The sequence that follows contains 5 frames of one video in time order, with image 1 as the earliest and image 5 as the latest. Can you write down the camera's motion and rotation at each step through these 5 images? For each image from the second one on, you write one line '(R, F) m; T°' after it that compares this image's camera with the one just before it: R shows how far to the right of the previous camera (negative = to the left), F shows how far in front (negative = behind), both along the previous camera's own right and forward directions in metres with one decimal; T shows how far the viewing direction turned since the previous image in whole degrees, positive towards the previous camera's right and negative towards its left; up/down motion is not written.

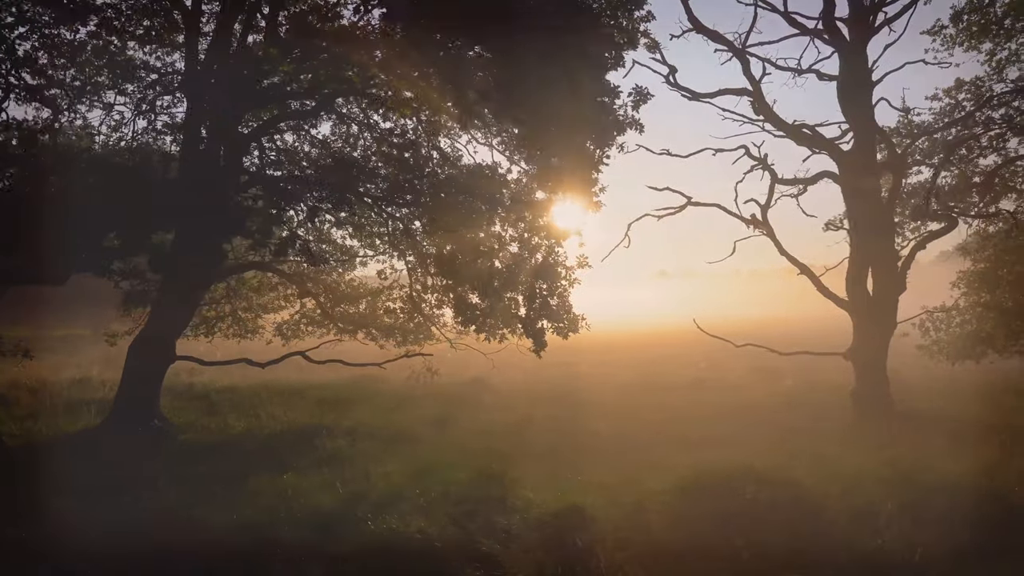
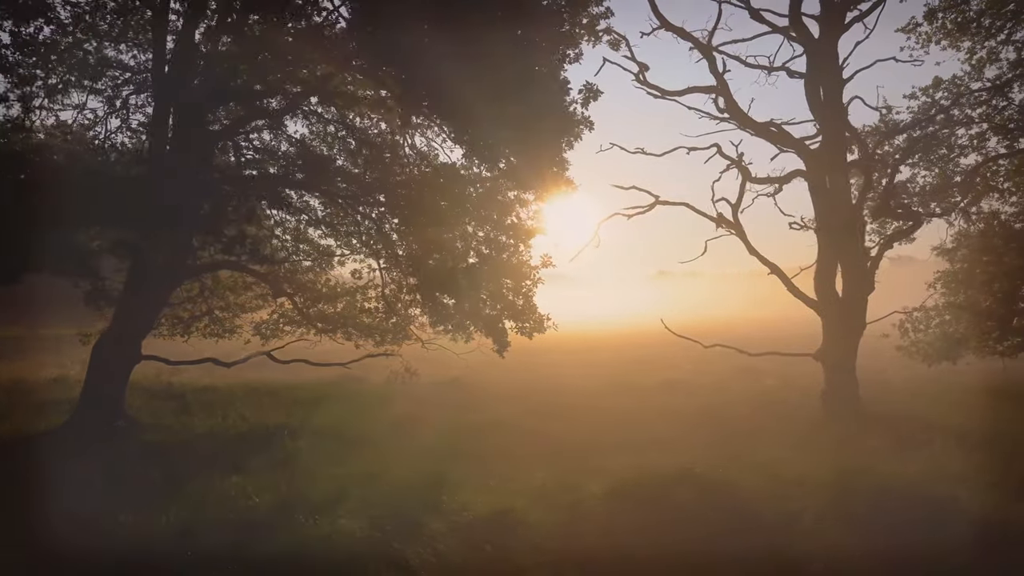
(+0.6, +0.1) m; 0°
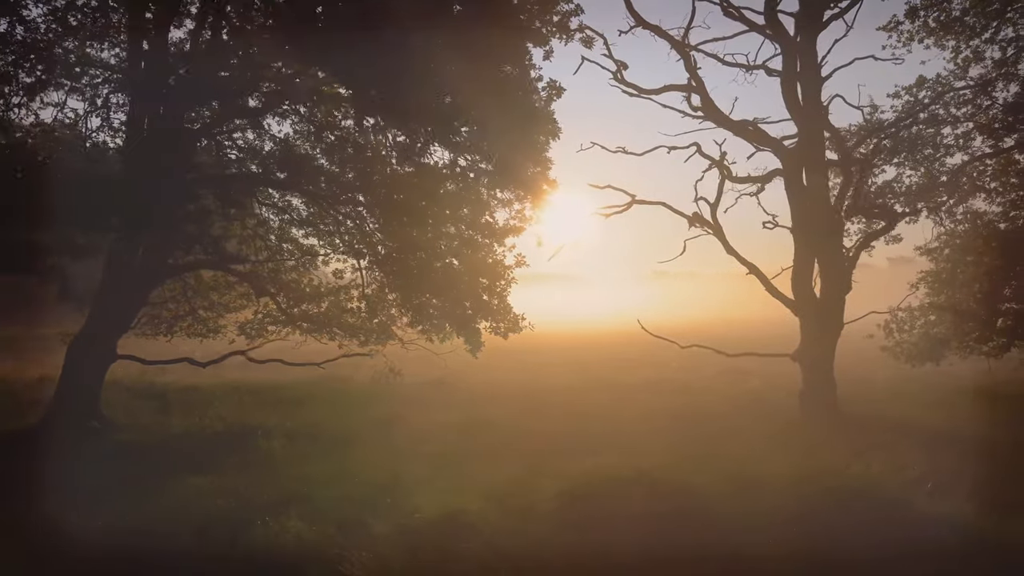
(+0.5, +0.1) m; 0°
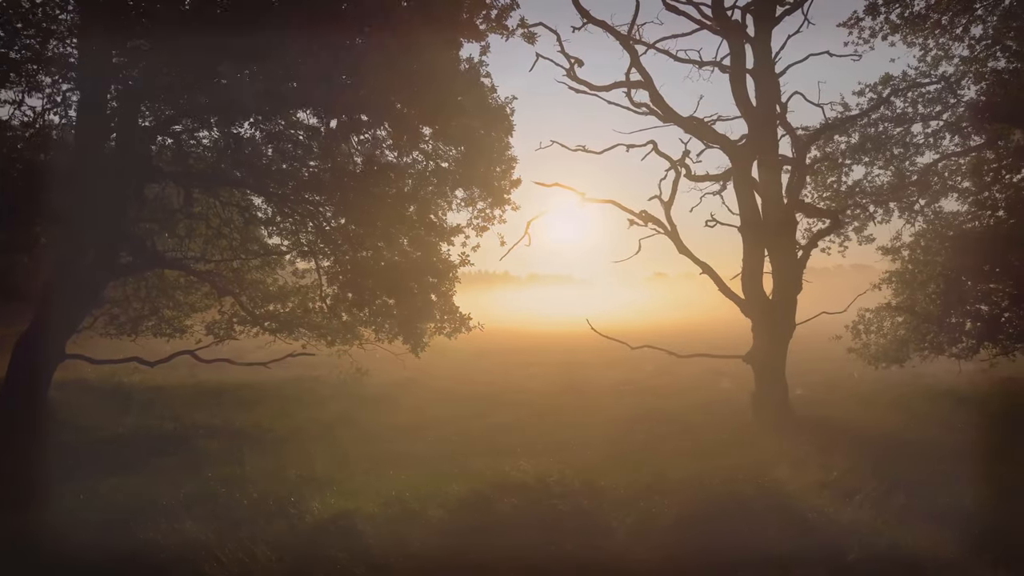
(+0.9, +0.1) m; 0°
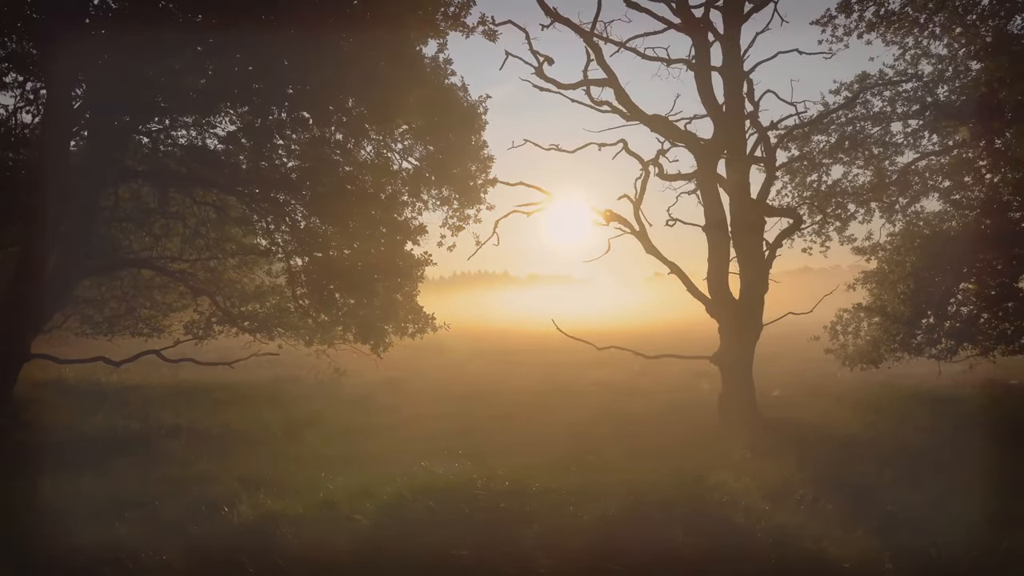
(+0.6, +0.1) m; 0°
